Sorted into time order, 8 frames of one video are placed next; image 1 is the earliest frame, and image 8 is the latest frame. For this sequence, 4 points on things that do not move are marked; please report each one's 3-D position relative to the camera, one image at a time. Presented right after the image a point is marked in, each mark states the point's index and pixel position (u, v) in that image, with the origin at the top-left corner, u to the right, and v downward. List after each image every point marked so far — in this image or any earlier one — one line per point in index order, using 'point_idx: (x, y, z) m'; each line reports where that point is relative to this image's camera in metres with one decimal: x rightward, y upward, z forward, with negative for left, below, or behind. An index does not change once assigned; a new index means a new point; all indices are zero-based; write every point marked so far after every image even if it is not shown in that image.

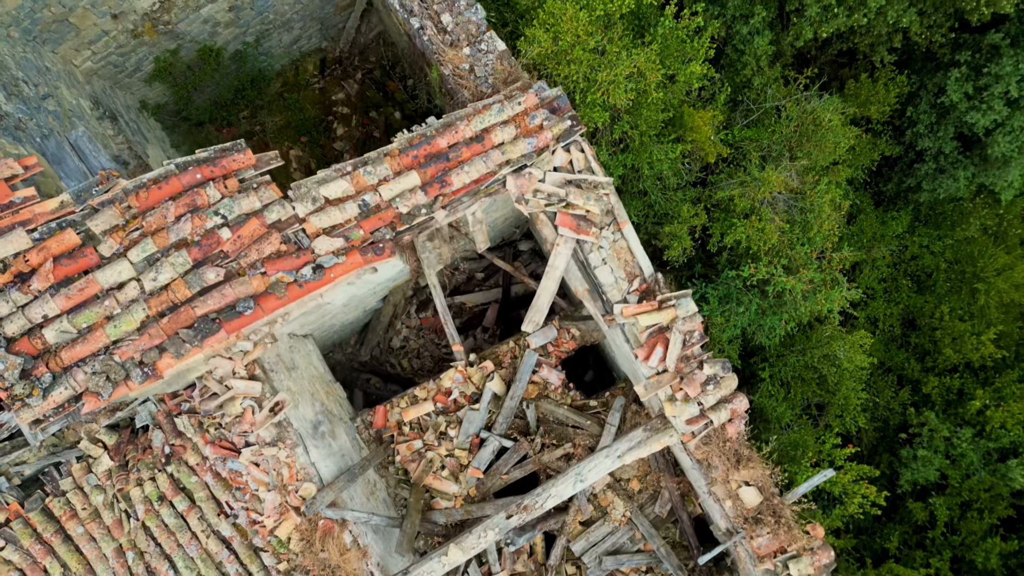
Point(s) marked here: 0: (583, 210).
0: (+0.6, +0.7, +5.9) m
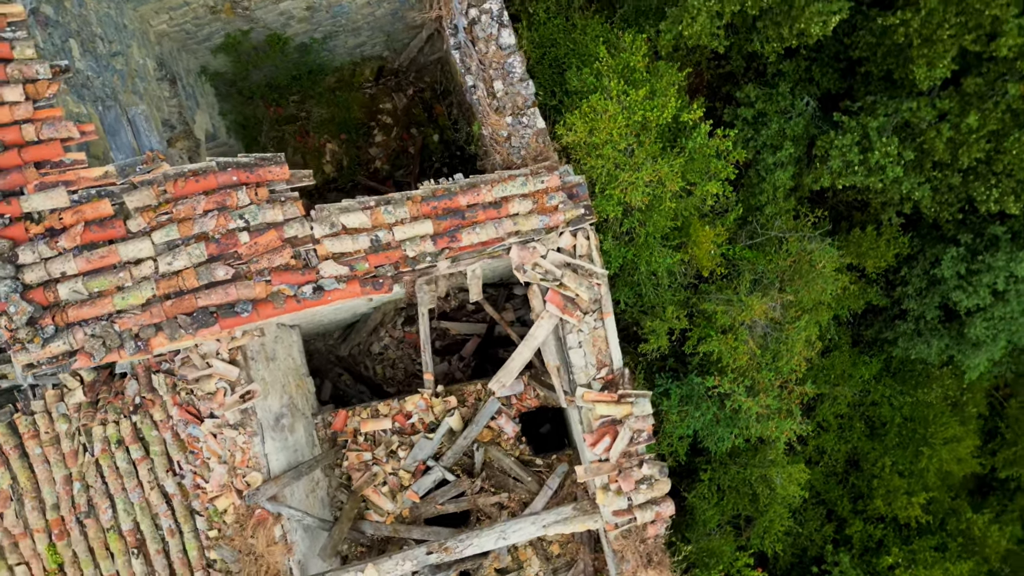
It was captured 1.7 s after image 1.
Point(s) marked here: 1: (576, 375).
0: (+0.6, 0.0, +6.3) m
1: (+0.6, -0.8, +6.3) m
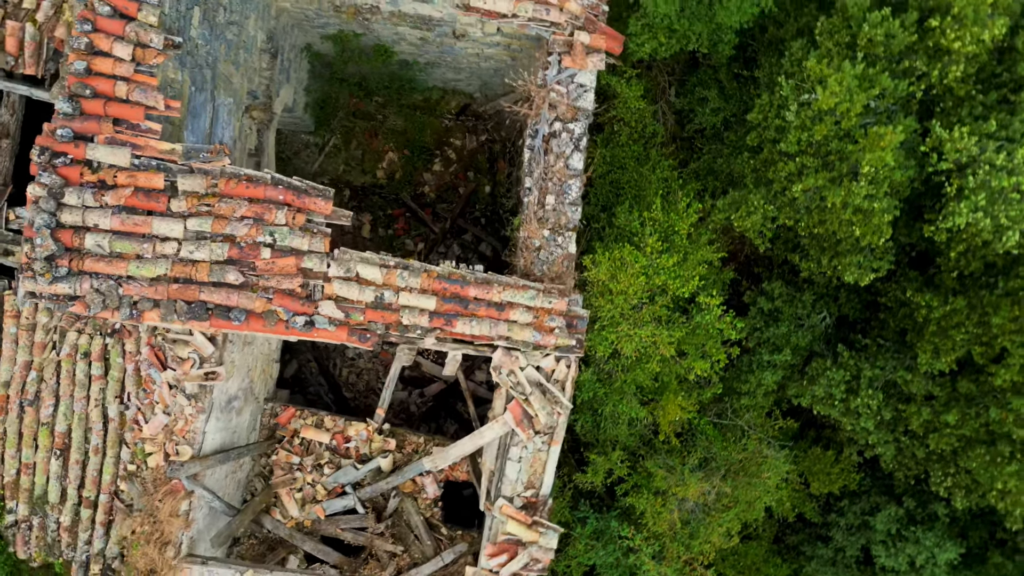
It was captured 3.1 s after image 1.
0: (+0.2, -1.2, +6.6) m
1: (-0.1, -2.0, +6.6) m
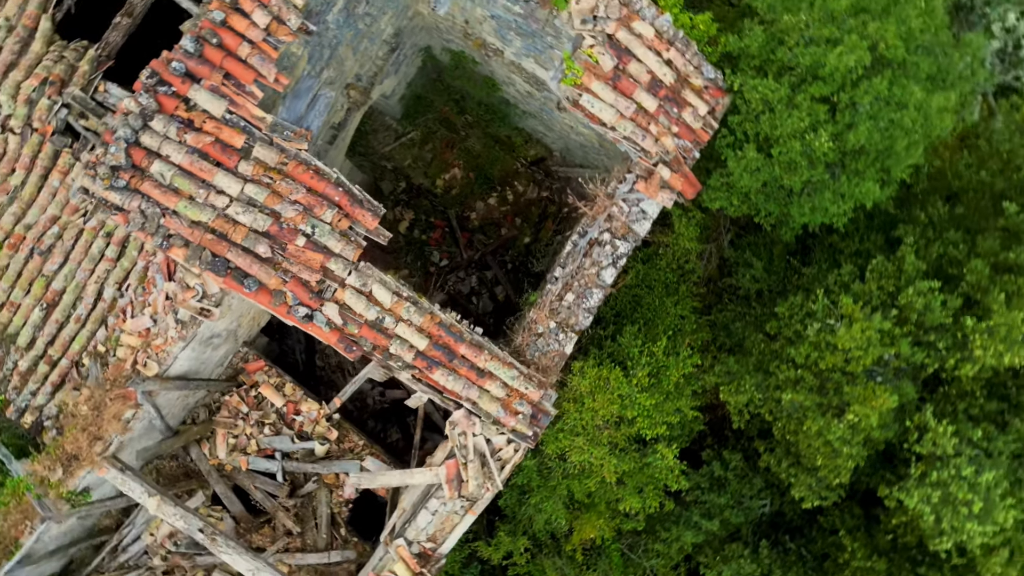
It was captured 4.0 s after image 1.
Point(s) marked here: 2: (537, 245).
0: (-0.5, -2.0, +6.9) m
1: (-1.1, -2.5, +6.9) m
2: (+0.4, +0.7, +10.4) m
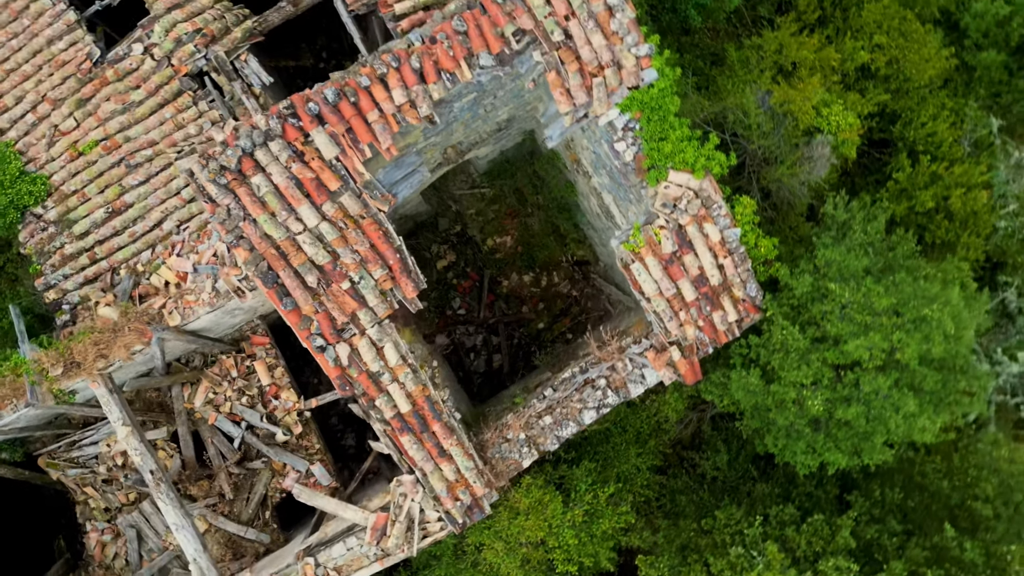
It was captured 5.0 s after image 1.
0: (-1.4, -2.8, +7.5) m
1: (-2.1, -3.0, +7.6) m
2: (+0.6, -0.8, +11.1) m
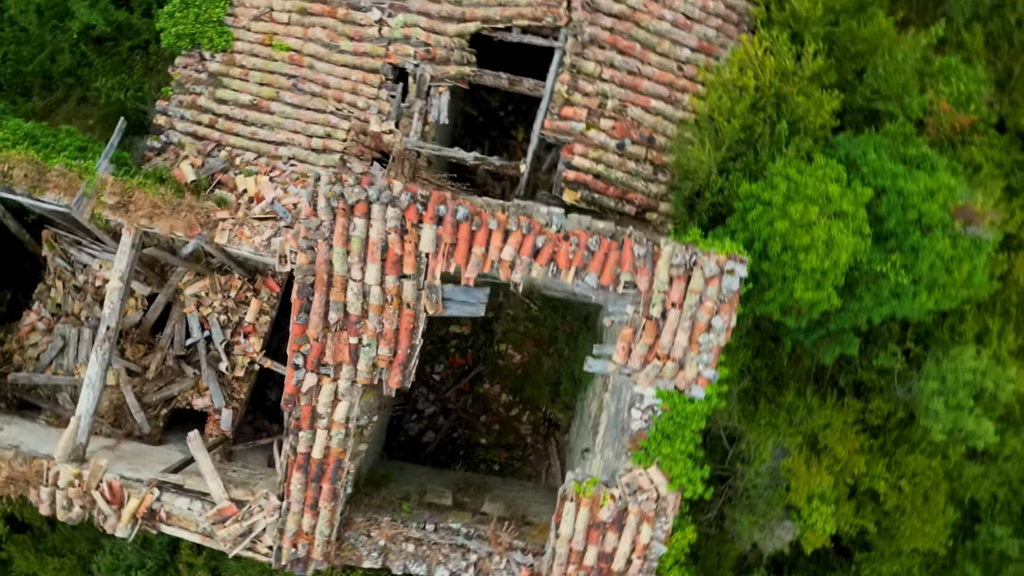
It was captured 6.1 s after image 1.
0: (-3.4, -2.8, +7.9) m
1: (-4.1, -2.5, +8.0) m
2: (-0.5, -2.8, +11.4) m
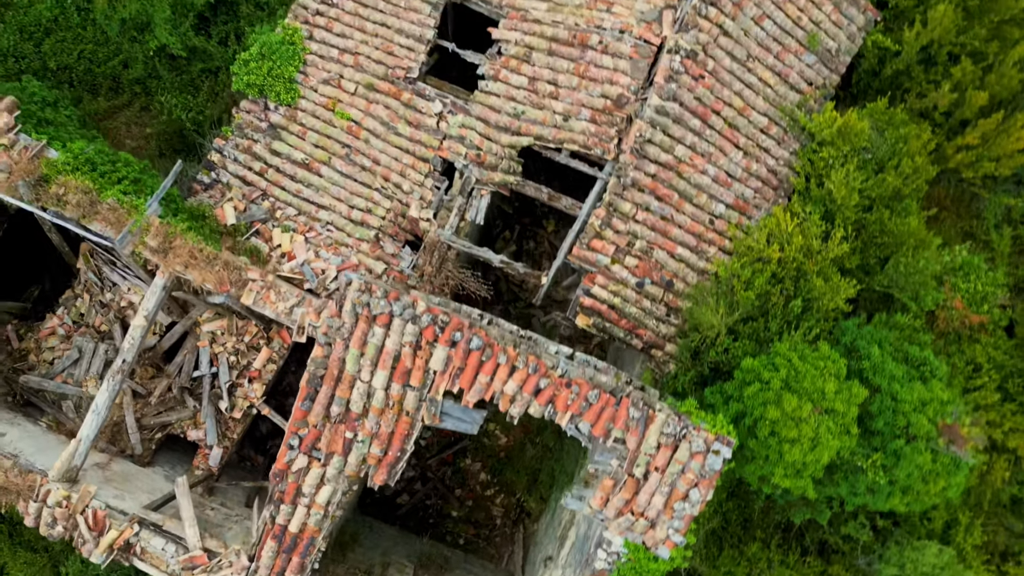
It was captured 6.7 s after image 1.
0: (-3.9, -3.5, +8.3) m
1: (-4.6, -3.1, +8.4) m
2: (-1.1, -4.2, +11.7) m
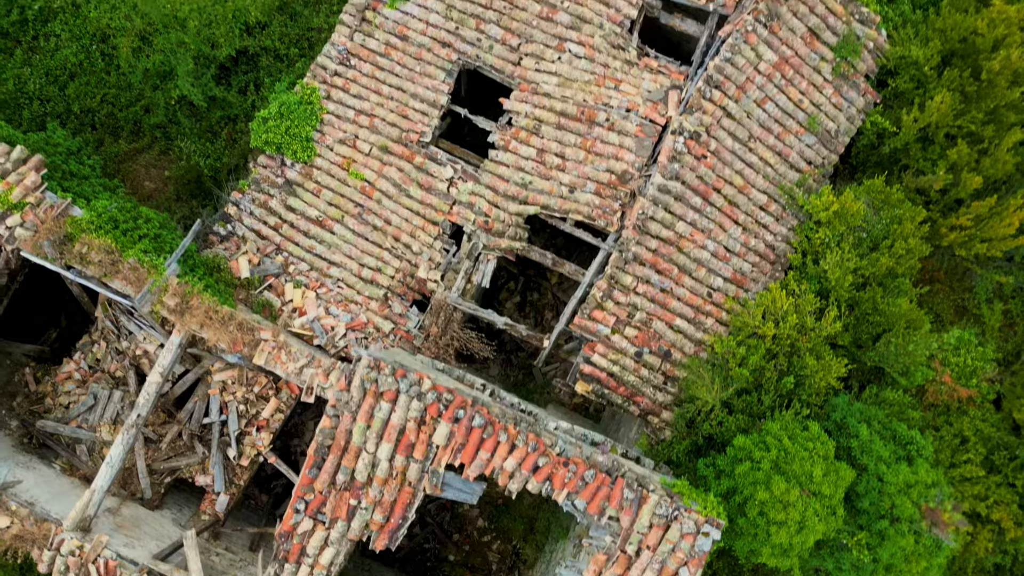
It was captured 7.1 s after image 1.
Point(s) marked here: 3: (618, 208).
0: (-4.0, -4.3, +8.6) m
1: (-4.6, -3.8, +8.7) m
2: (-1.2, -5.1, +12.0) m
3: (+1.5, +1.1, +9.2) m
